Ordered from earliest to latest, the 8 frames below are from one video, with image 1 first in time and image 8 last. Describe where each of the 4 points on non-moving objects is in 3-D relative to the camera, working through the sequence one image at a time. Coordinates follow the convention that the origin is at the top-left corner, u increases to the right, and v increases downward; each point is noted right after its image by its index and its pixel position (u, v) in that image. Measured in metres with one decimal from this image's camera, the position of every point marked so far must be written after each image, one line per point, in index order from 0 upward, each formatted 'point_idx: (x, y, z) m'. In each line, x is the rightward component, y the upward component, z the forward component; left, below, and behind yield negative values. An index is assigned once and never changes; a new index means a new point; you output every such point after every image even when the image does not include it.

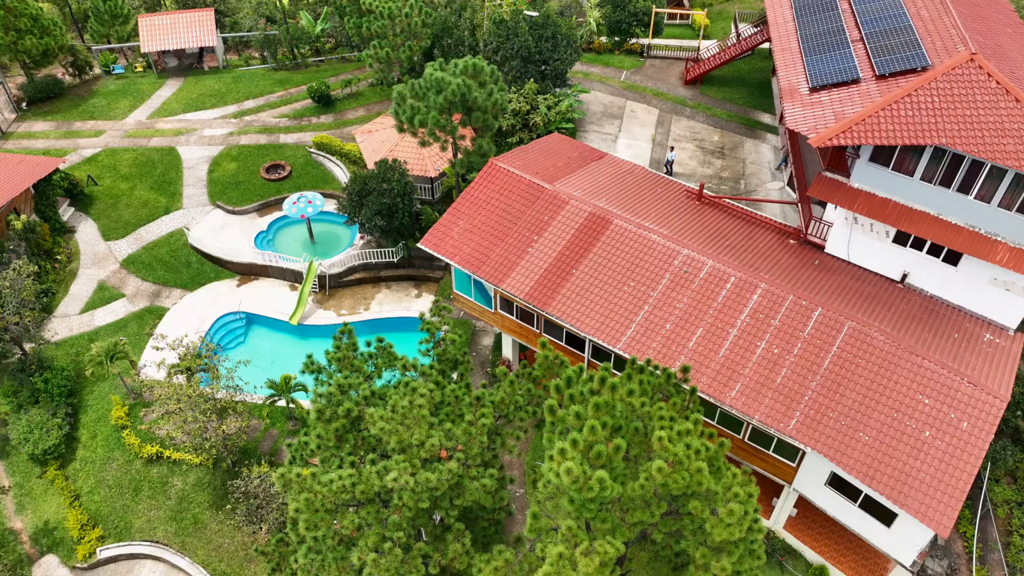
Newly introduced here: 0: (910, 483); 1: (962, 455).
0: (+9.3, -4.6, +18.4) m
1: (+10.6, -4.0, +18.5) m
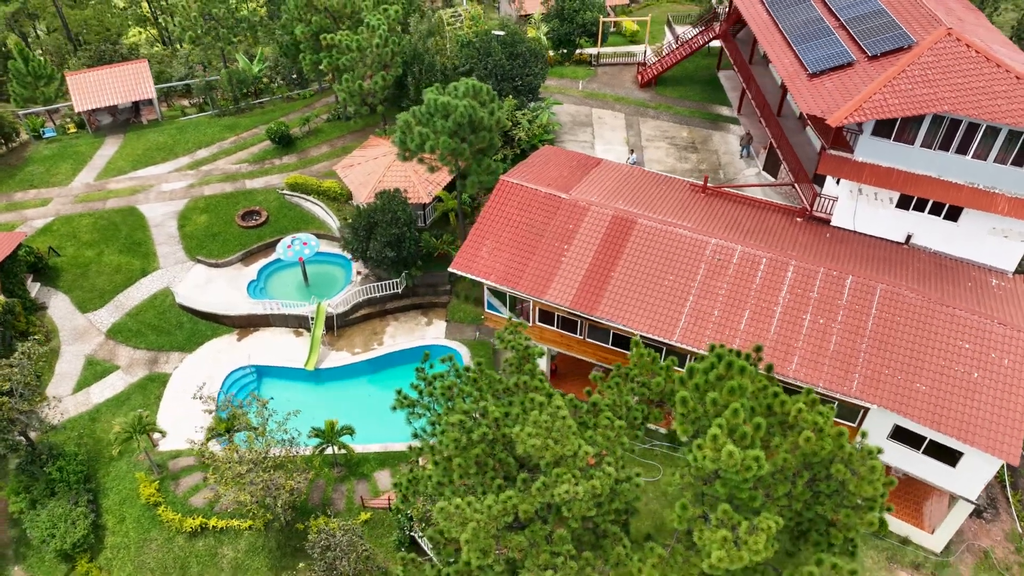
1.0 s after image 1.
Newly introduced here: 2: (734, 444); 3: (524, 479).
0: (+11.7, -3.4, +20.0) m
1: (+12.9, -2.6, +20.3) m
2: (+4.2, -3.0, +15.0) m
3: (+0.3, -3.7, +15.2) m
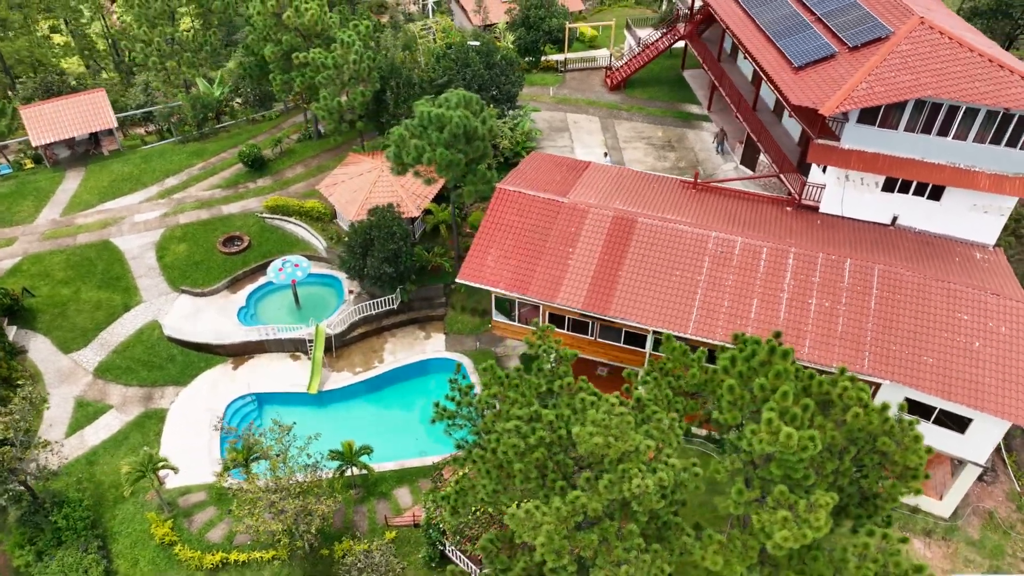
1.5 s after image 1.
0: (+12.5, -2.7, +21.0) m
1: (+13.6, -1.8, +21.4) m
2: (+5.4, -2.7, +15.4) m
3: (+1.5, -3.7, +15.3) m
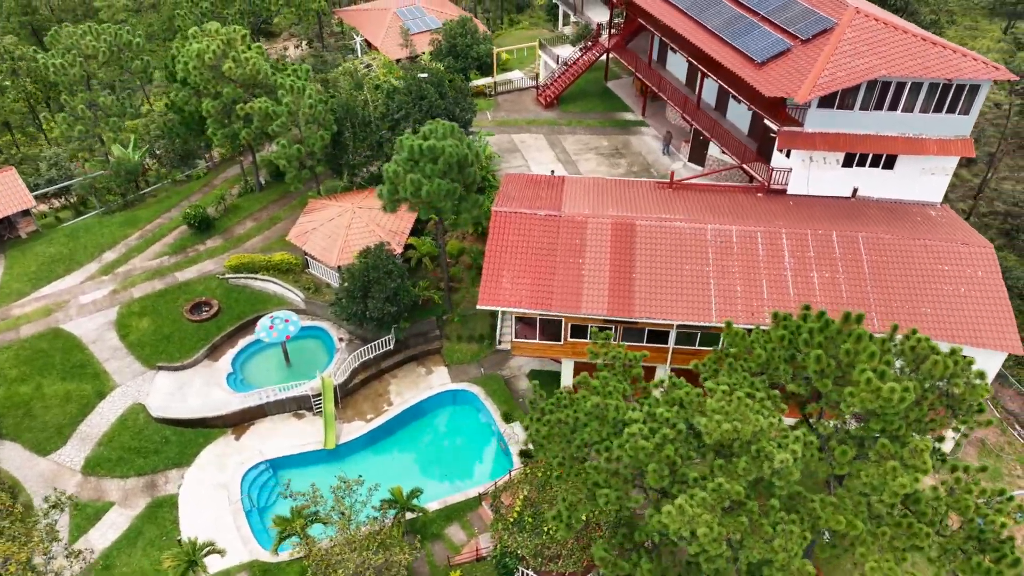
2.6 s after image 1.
0: (+13.9, -1.2, +23.4) m
1: (+14.7, -0.2, +24.0) m
2: (+7.9, -2.0, +16.7) m
3: (+4.2, -3.6, +15.9) m
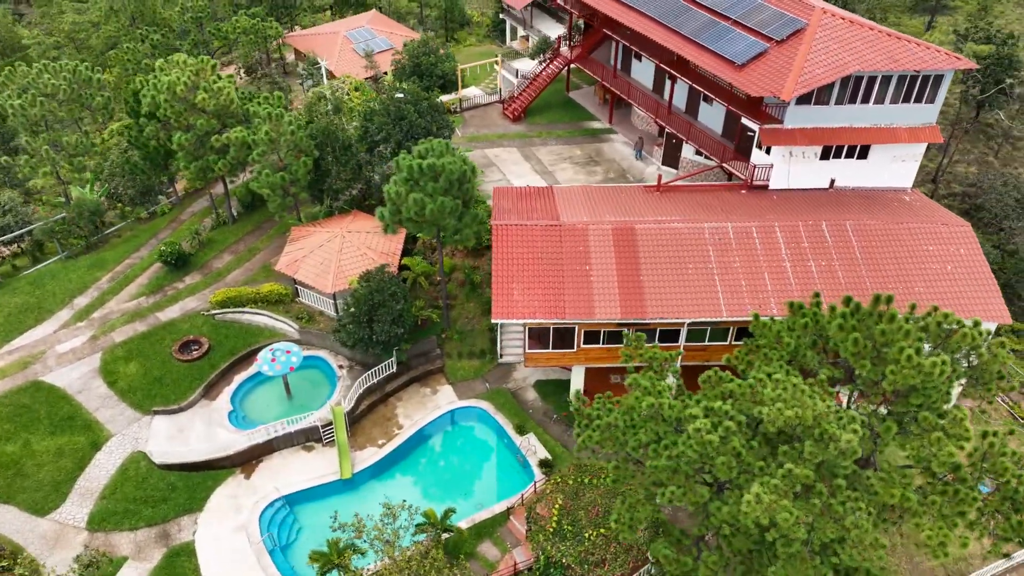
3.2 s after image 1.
0: (+14.4, -0.4, +24.7) m
1: (+15.1, +0.6, +25.5) m
2: (+9.1, -1.6, +17.5) m
3: (+5.7, -3.4, +16.4) m
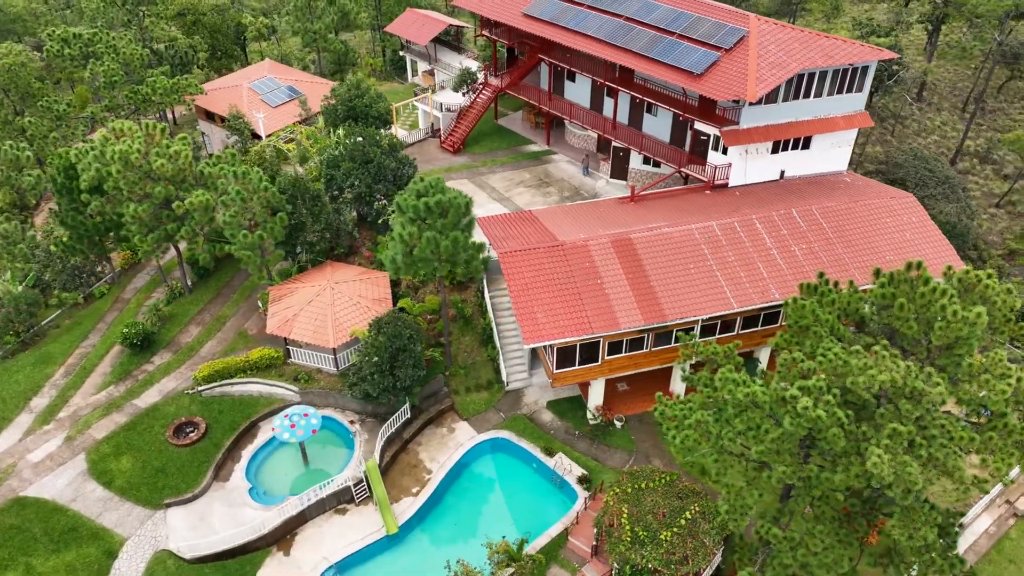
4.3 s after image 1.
0: (+14.8, +0.9, +27.7) m
1: (+15.3, +2.0, +28.6) m
2: (+11.2, -0.6, +19.6) m
3: (+8.4, -2.8, +17.8) m
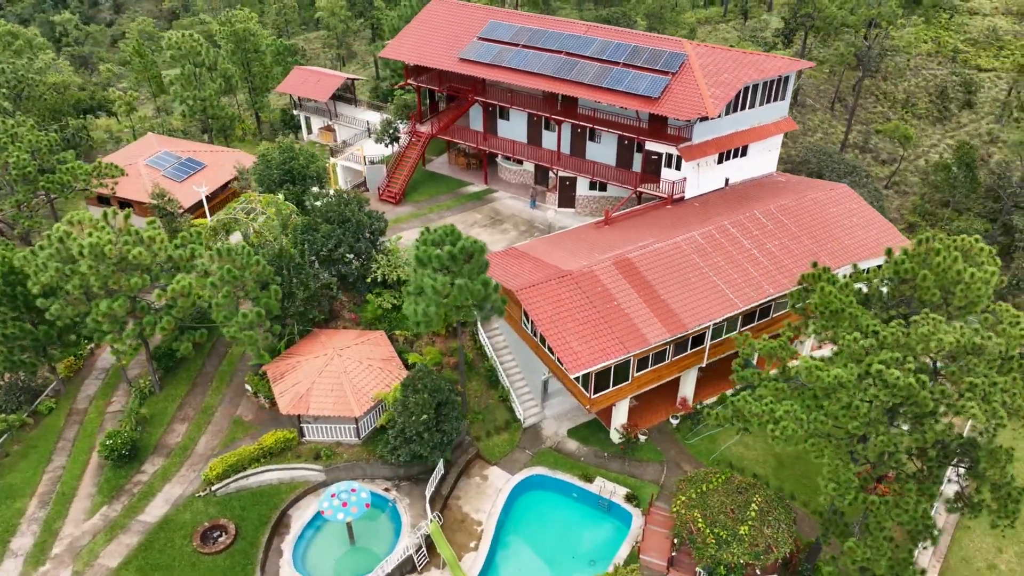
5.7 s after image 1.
0: (+14.7, +1.9, +31.2) m
1: (+14.7, +3.0, +32.1) m
2: (+13.2, +0.4, +22.4) m
3: (+11.2, -2.1, +20.0) m
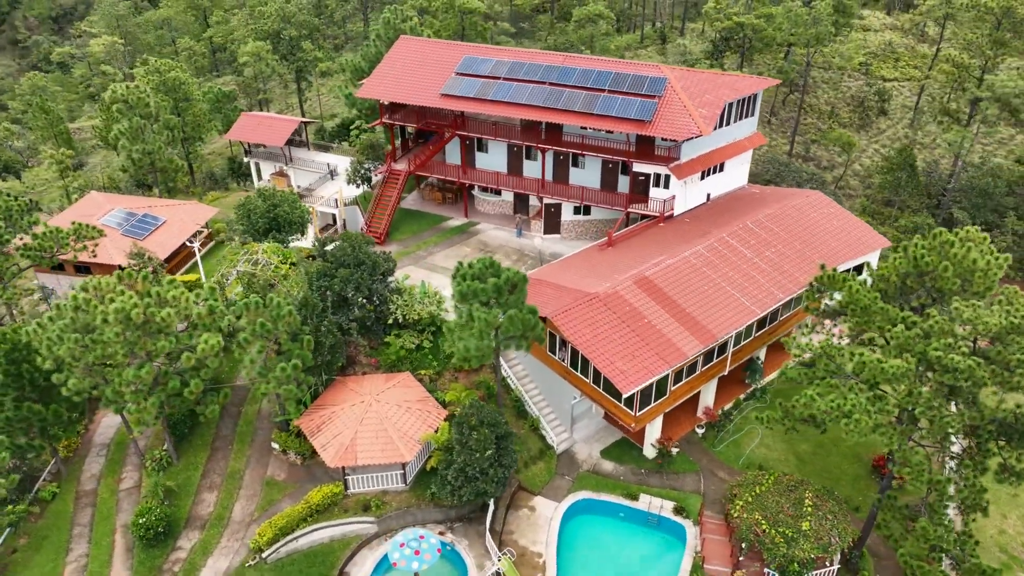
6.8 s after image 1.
0: (+14.9, +2.1, +33.4) m
1: (+14.8, +3.1, +34.4) m
2: (+14.8, +0.8, +24.5) m
3: (+13.4, -1.7, +21.7) m
